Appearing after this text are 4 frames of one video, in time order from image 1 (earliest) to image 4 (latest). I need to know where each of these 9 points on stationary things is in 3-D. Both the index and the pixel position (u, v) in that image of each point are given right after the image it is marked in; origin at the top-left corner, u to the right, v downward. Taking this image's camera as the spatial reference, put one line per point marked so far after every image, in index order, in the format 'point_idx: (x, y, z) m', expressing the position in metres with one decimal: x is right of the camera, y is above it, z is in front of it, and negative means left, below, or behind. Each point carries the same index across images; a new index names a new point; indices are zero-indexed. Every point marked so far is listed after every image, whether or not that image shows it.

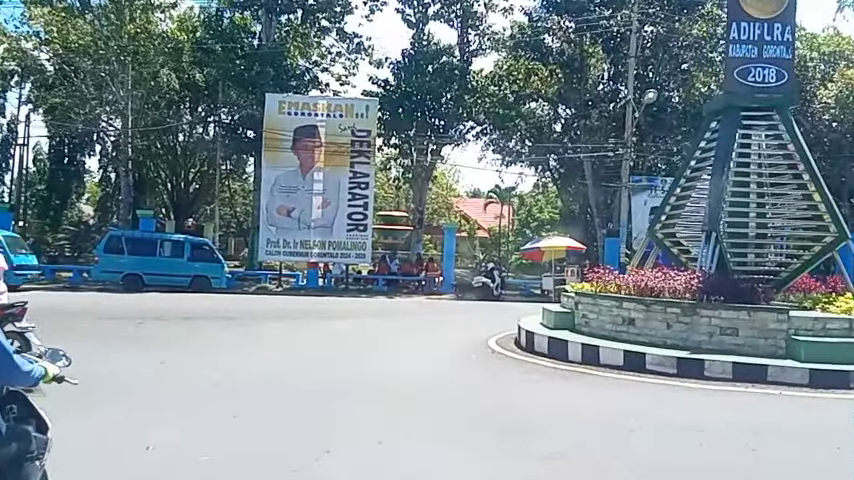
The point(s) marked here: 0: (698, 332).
0: (+3.4, -1.2, +10.6) m
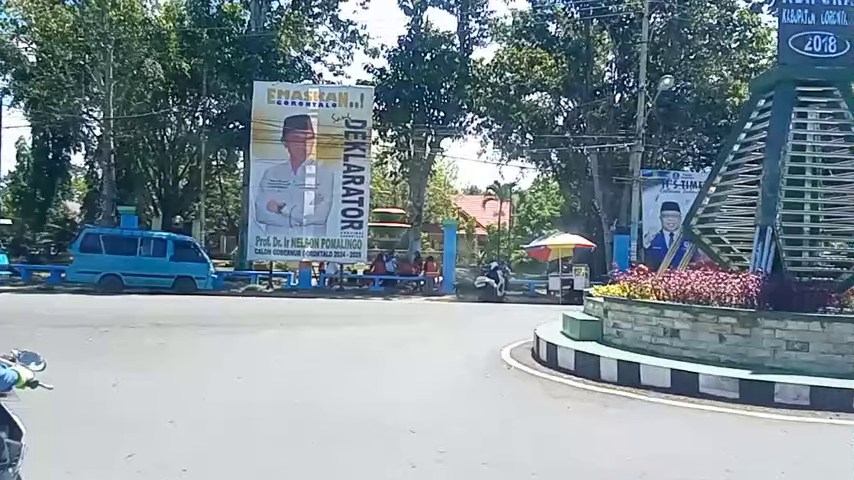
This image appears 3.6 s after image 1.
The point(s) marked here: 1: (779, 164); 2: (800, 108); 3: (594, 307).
0: (+3.5, -1.1, +8.9) m
1: (+4.7, +1.0, +11.4) m
2: (+5.2, +1.8, +11.7) m
3: (+2.2, -0.9, +11.4) m
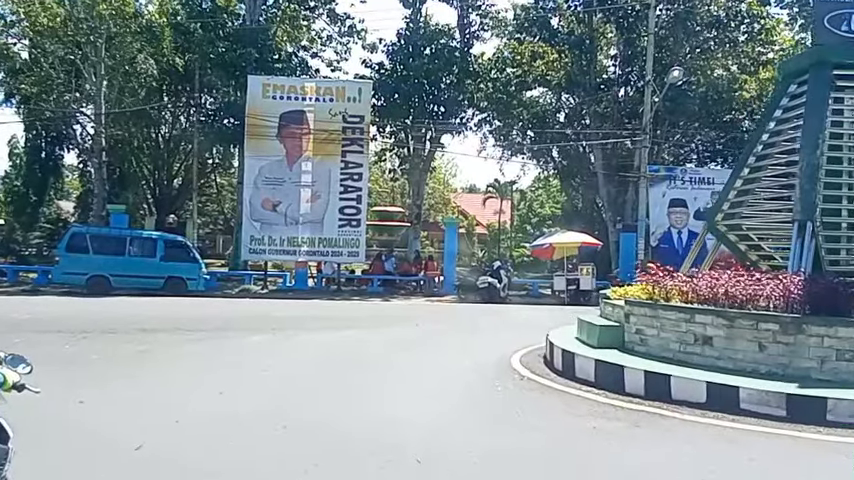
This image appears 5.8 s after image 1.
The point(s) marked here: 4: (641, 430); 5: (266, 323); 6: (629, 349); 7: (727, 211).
0: (+3.5, -1.1, +8.0) m
1: (+4.8, +1.1, +10.4) m
2: (+5.2, +1.9, +10.8) m
3: (+2.3, -0.9, +10.4) m
4: (+1.7, -1.6, +6.9) m
5: (-3.0, -1.5, +15.7) m
6: (+2.3, -1.2, +9.7) m
7: (+4.4, +0.4, +12.5) m
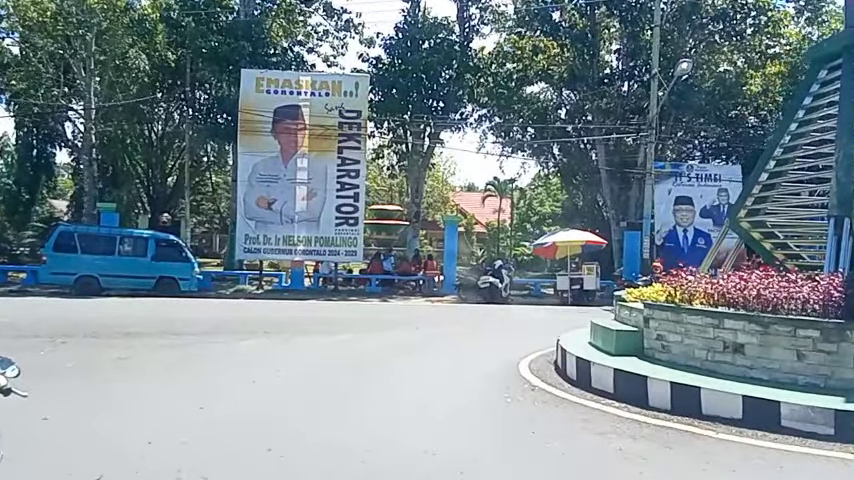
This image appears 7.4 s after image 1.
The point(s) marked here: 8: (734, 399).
0: (+3.6, -1.1, +7.2) m
1: (+4.8, +1.1, +9.7) m
2: (+5.2, +1.9, +10.0) m
3: (+2.3, -0.9, +9.7) m
4: (+1.8, -1.5, +6.2) m
5: (-3.0, -1.5, +15.0) m
6: (+2.3, -1.2, +8.9) m
7: (+4.4, +0.5, +11.7) m
8: (+2.5, -1.3, +6.9) m
